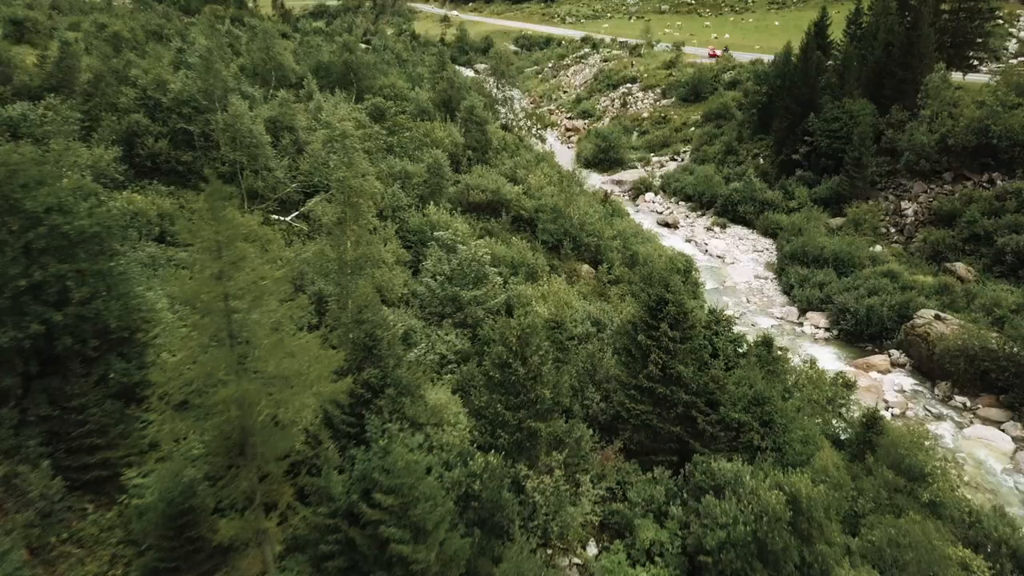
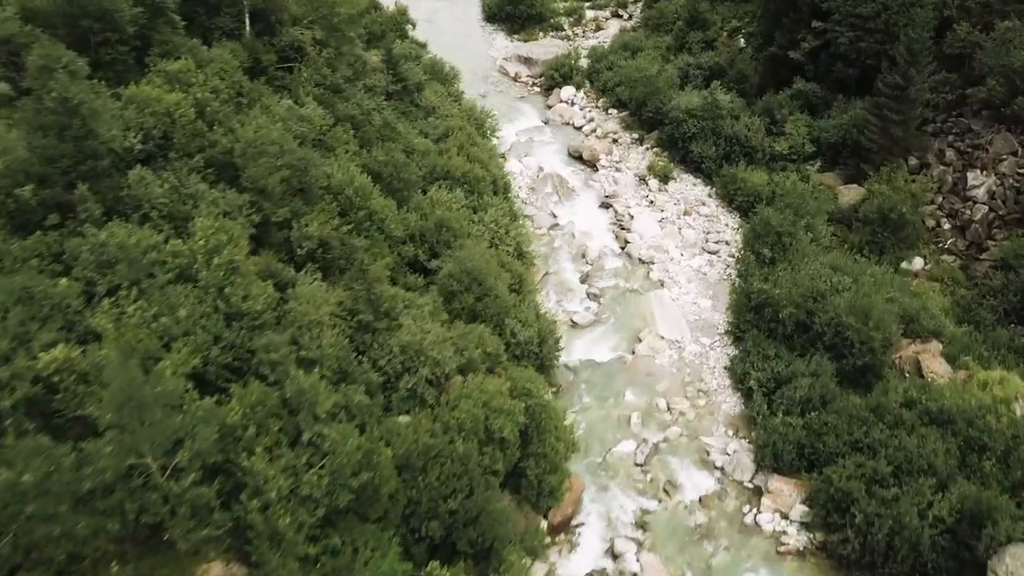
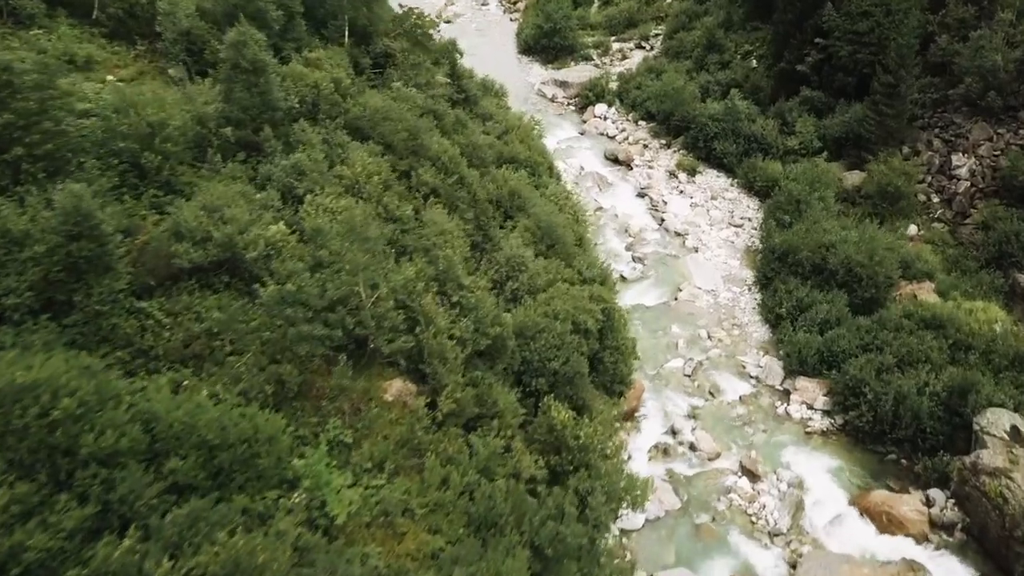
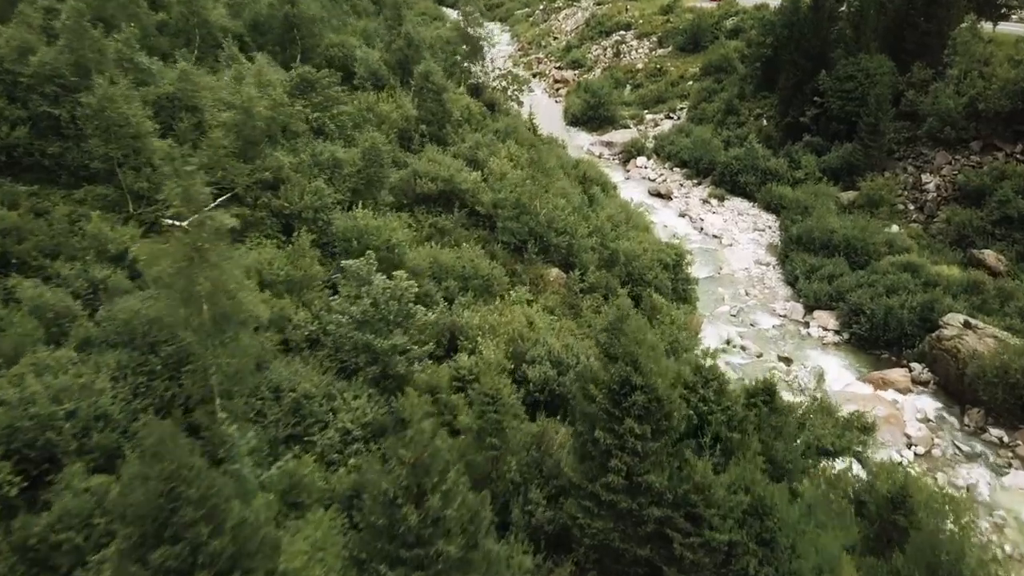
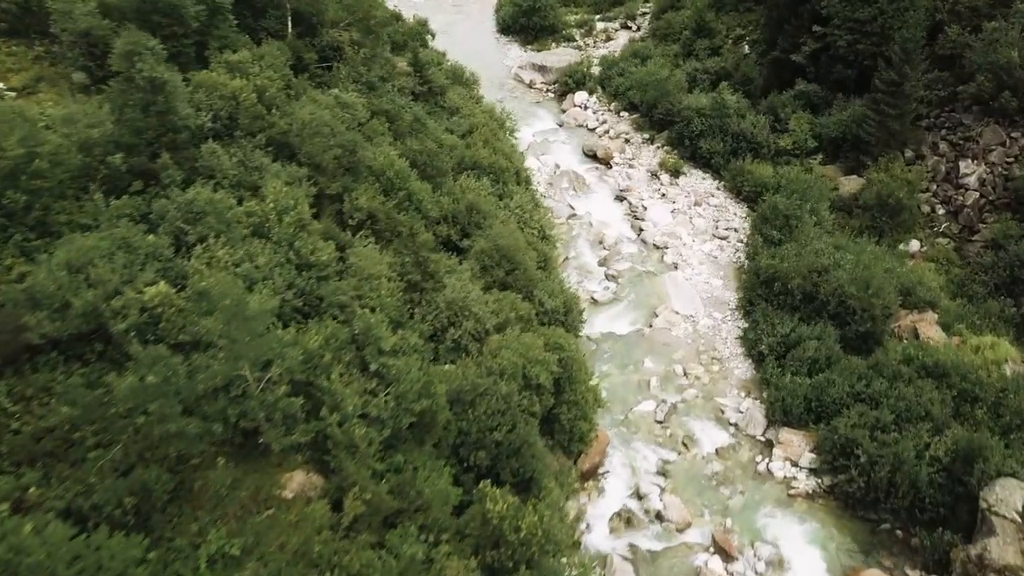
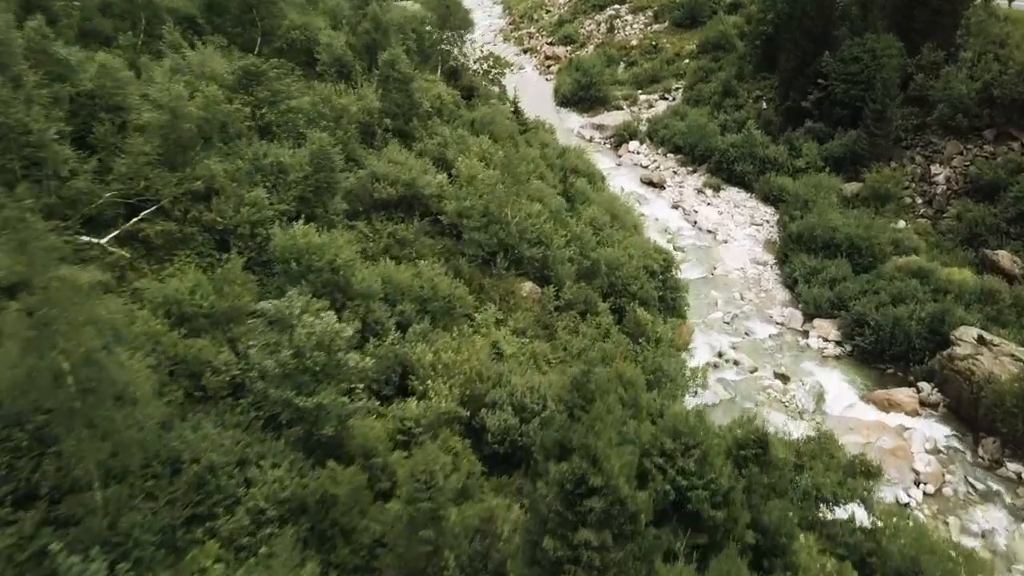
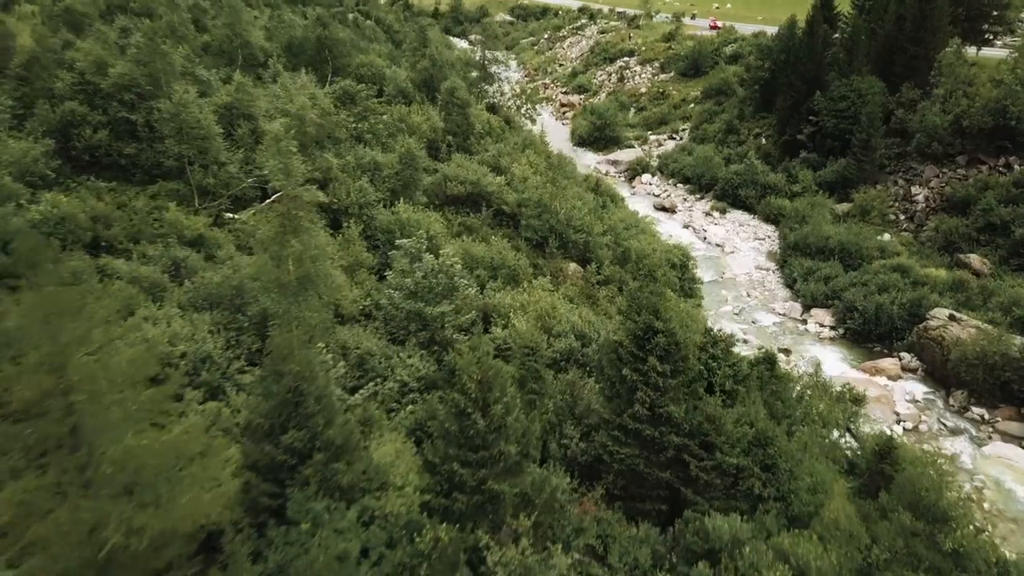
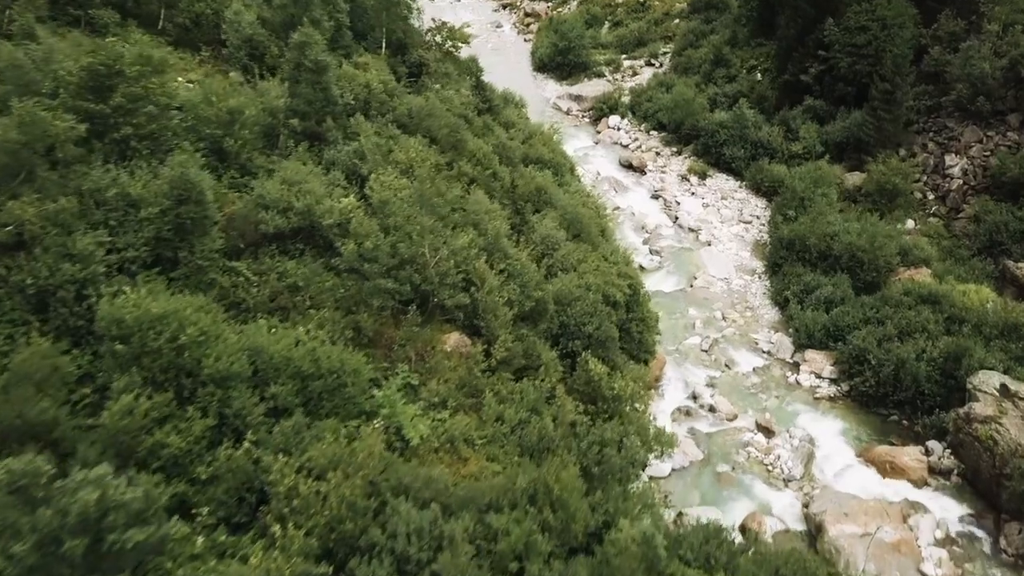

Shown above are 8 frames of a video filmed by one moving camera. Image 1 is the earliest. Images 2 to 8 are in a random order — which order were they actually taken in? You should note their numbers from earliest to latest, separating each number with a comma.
7, 4, 6, 8, 3, 5, 2
